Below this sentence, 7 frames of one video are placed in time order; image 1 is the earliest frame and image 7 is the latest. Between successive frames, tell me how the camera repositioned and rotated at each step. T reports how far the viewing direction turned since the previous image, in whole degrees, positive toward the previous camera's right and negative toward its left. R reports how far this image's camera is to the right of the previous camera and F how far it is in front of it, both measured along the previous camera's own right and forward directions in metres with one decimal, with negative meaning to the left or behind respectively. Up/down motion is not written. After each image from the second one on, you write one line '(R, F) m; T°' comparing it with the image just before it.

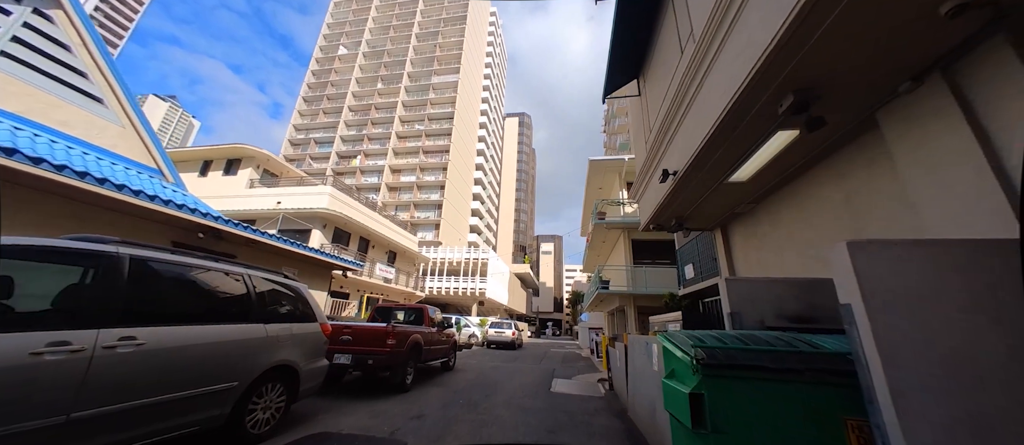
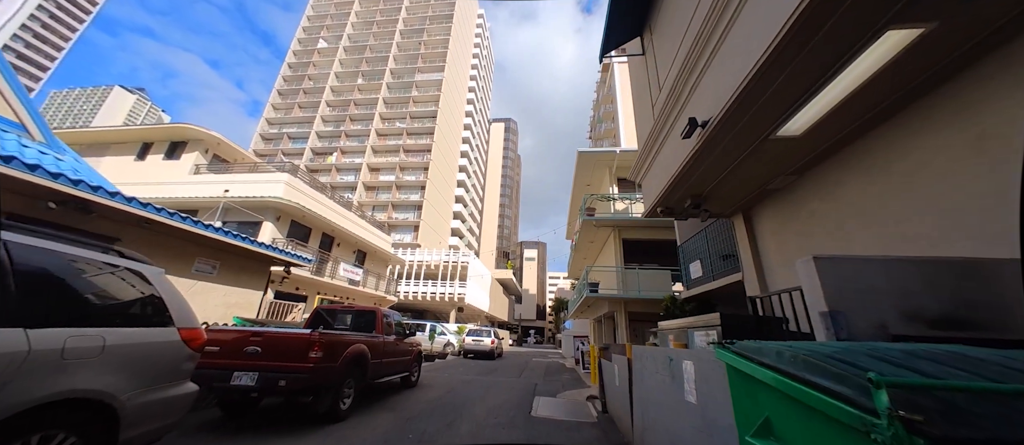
(+0.2, +1.3) m; +3°
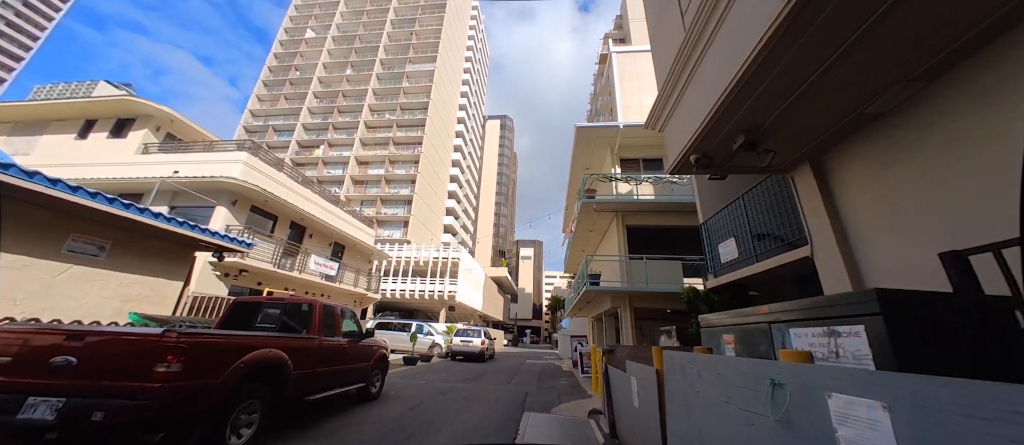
(+0.3, +1.5) m; +1°
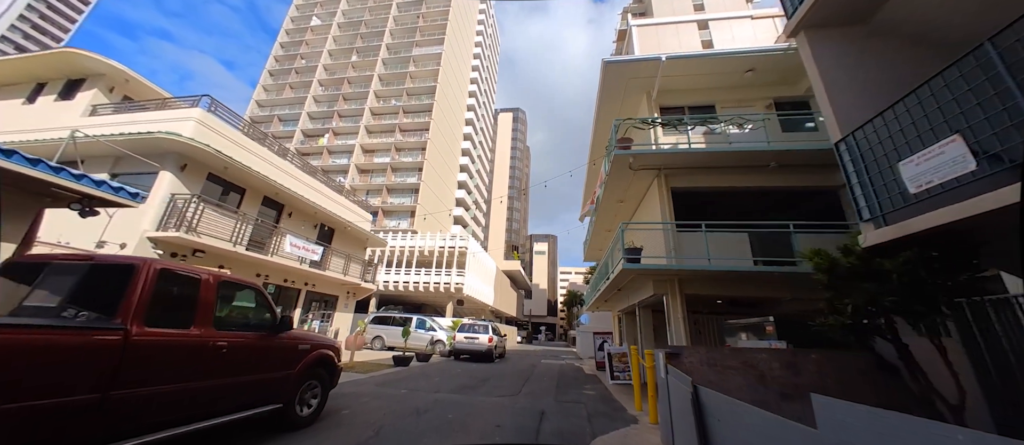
(+0.1, +2.4) m; -3°
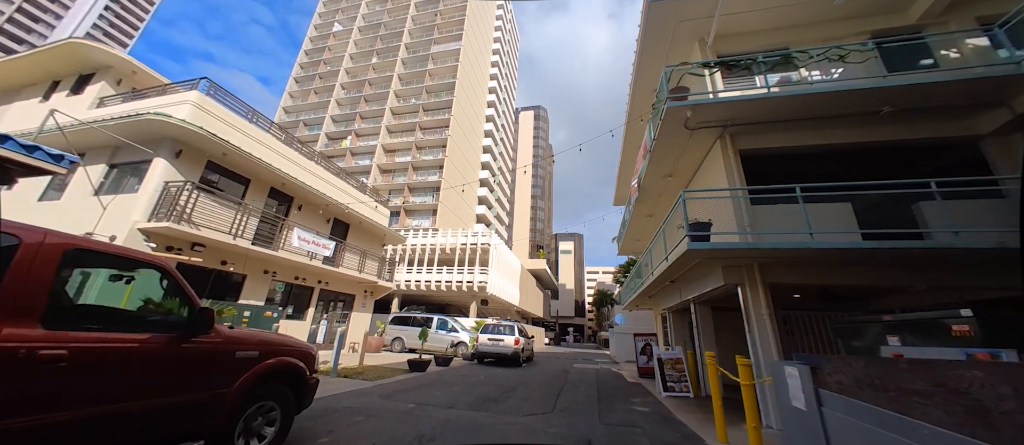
(-0.1, +1.5) m; -4°
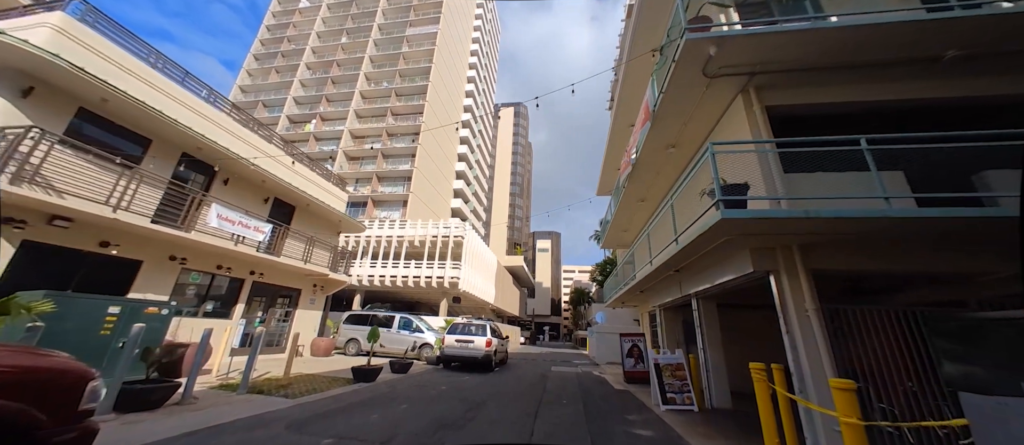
(+0.2, +1.6) m; +4°
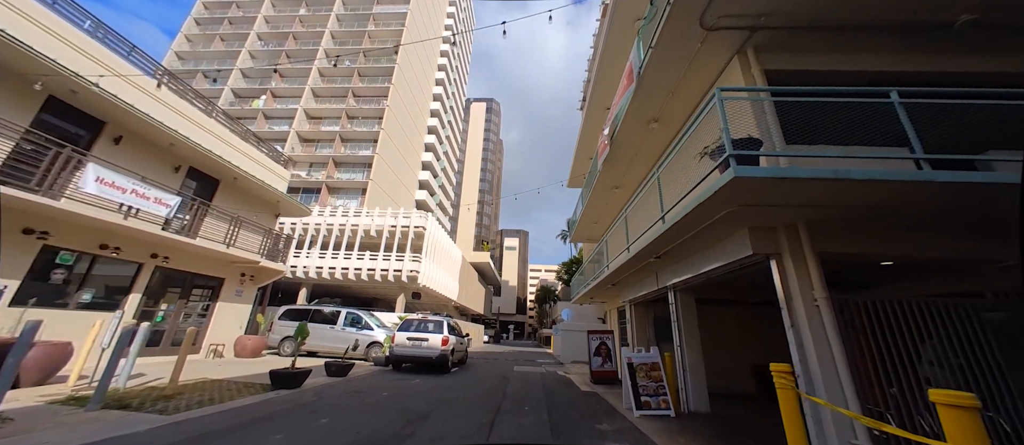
(+0.2, +1.0) m; +6°
